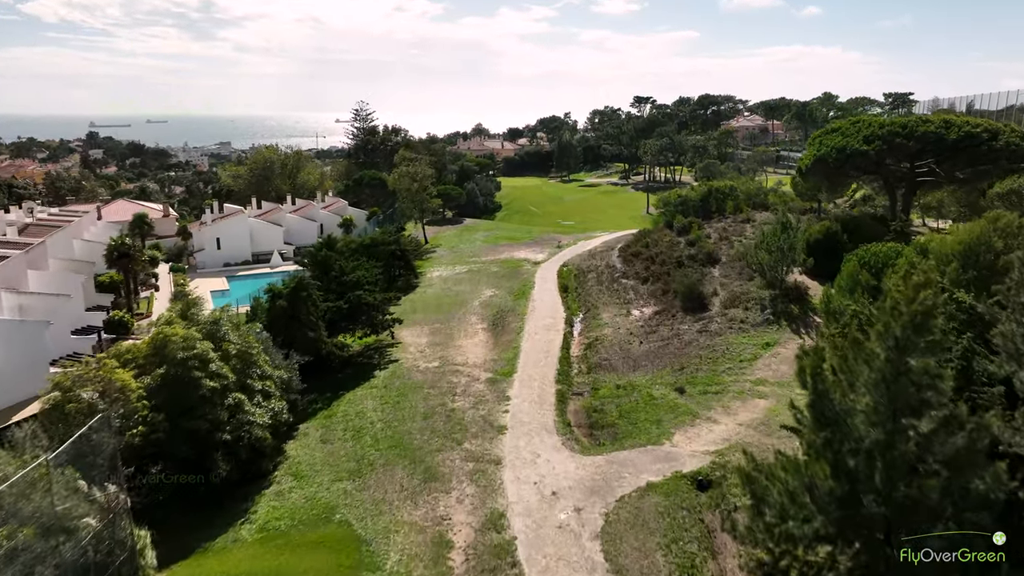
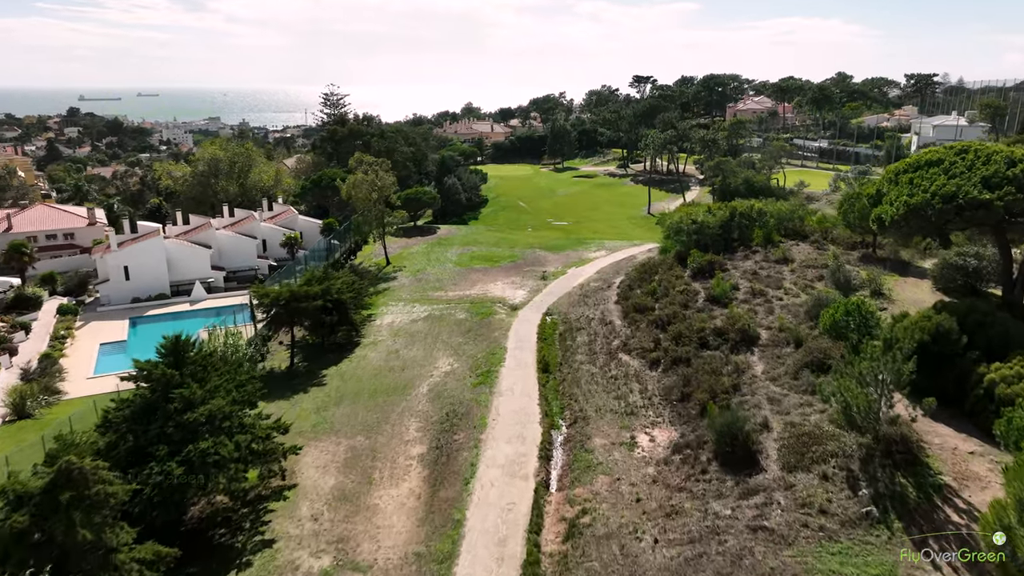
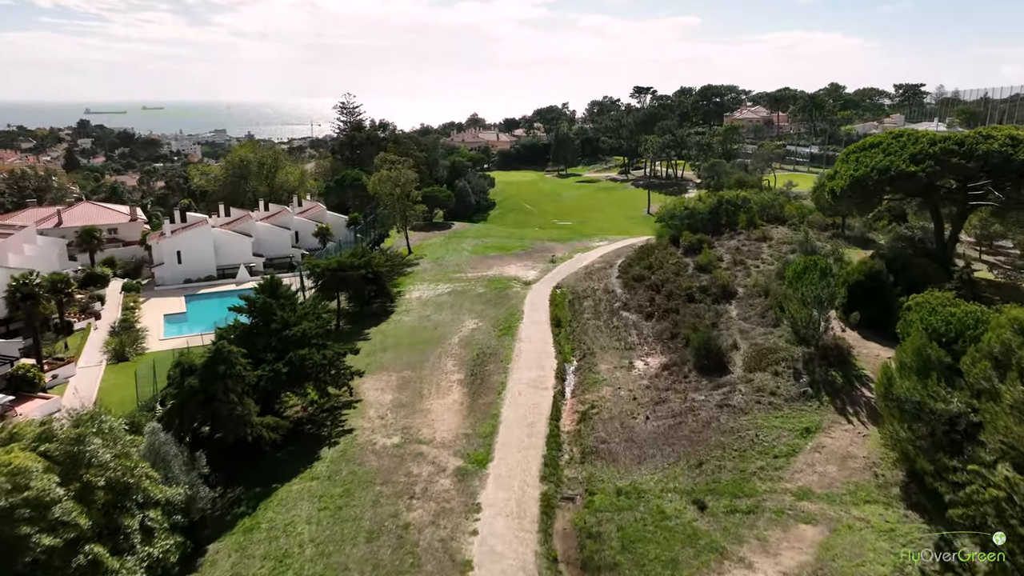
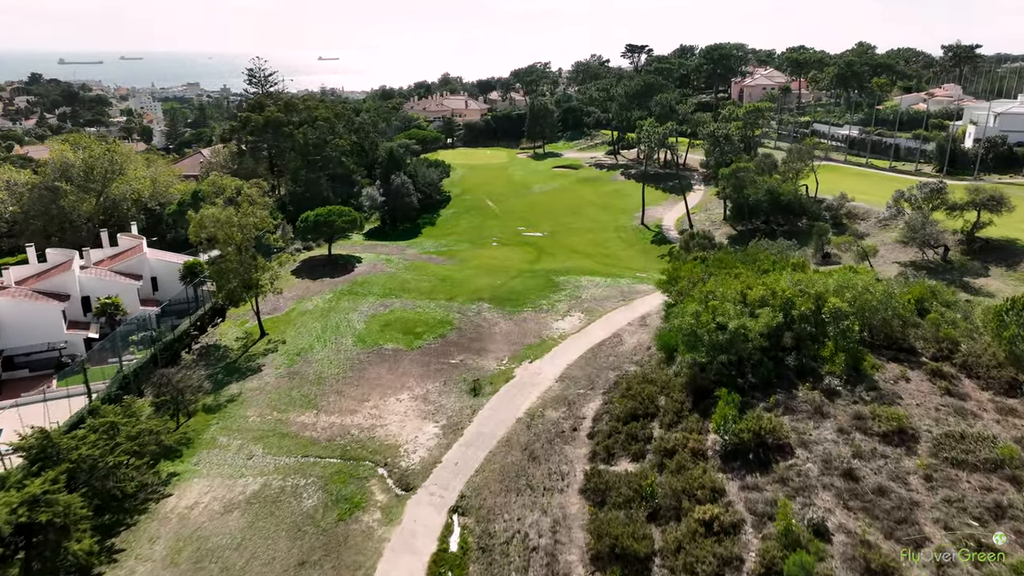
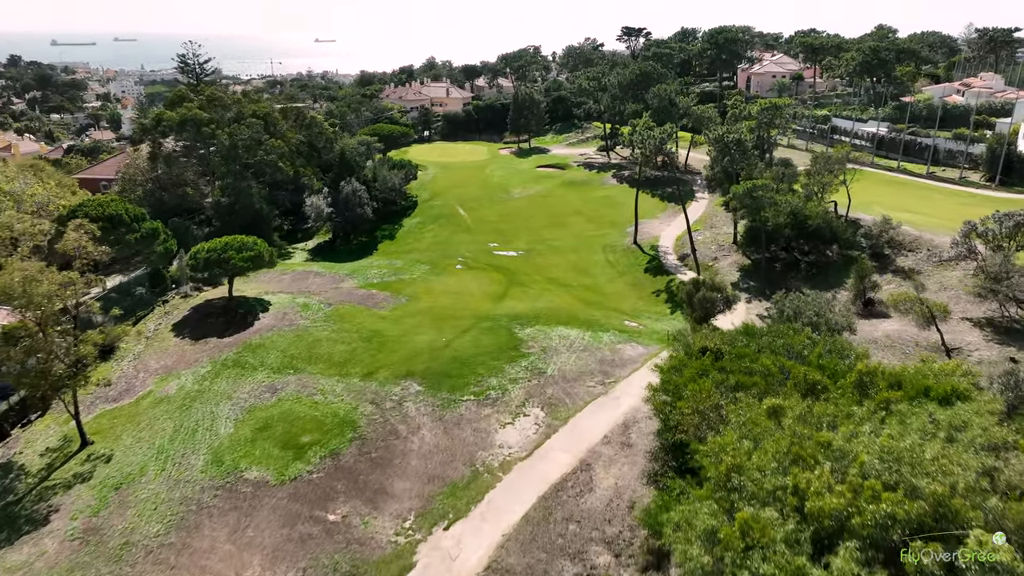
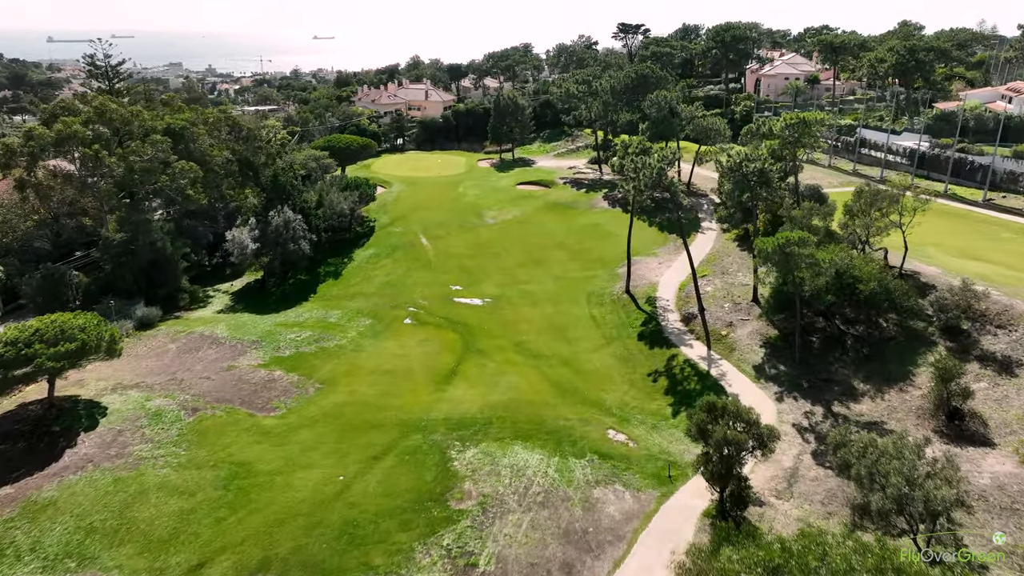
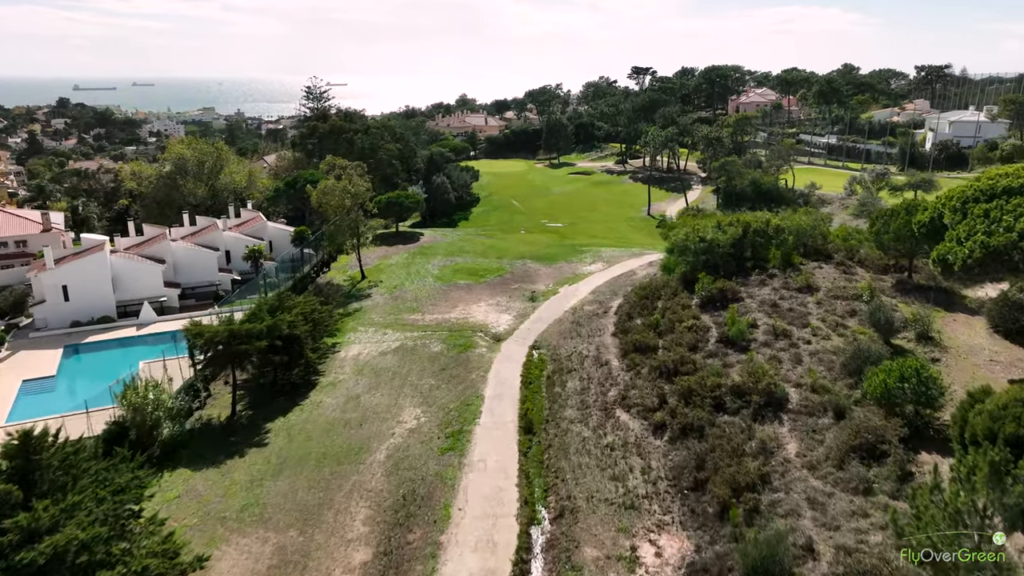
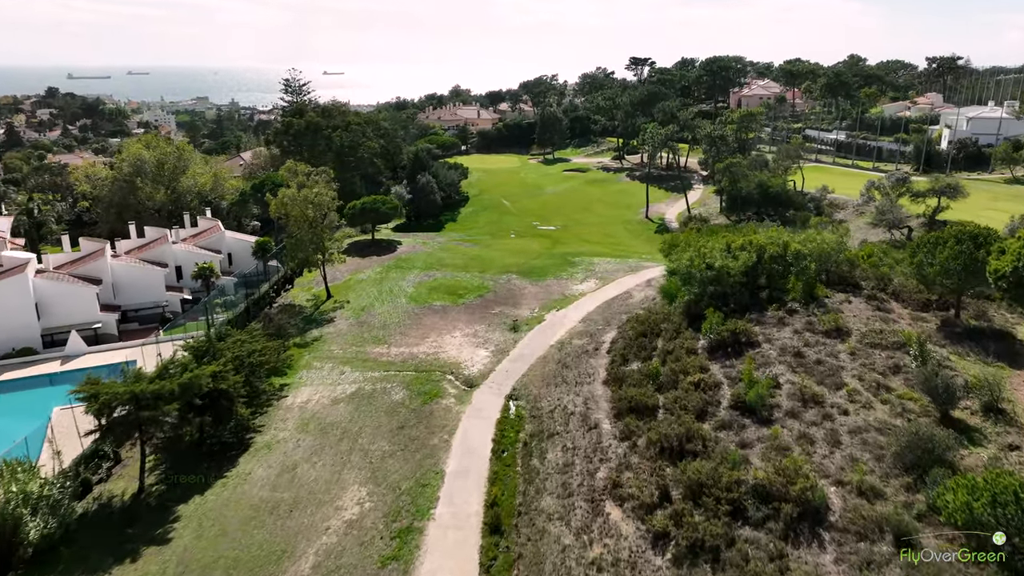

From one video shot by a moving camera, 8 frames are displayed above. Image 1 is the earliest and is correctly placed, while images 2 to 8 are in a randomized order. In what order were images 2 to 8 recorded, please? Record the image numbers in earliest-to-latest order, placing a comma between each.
3, 2, 7, 8, 4, 5, 6
